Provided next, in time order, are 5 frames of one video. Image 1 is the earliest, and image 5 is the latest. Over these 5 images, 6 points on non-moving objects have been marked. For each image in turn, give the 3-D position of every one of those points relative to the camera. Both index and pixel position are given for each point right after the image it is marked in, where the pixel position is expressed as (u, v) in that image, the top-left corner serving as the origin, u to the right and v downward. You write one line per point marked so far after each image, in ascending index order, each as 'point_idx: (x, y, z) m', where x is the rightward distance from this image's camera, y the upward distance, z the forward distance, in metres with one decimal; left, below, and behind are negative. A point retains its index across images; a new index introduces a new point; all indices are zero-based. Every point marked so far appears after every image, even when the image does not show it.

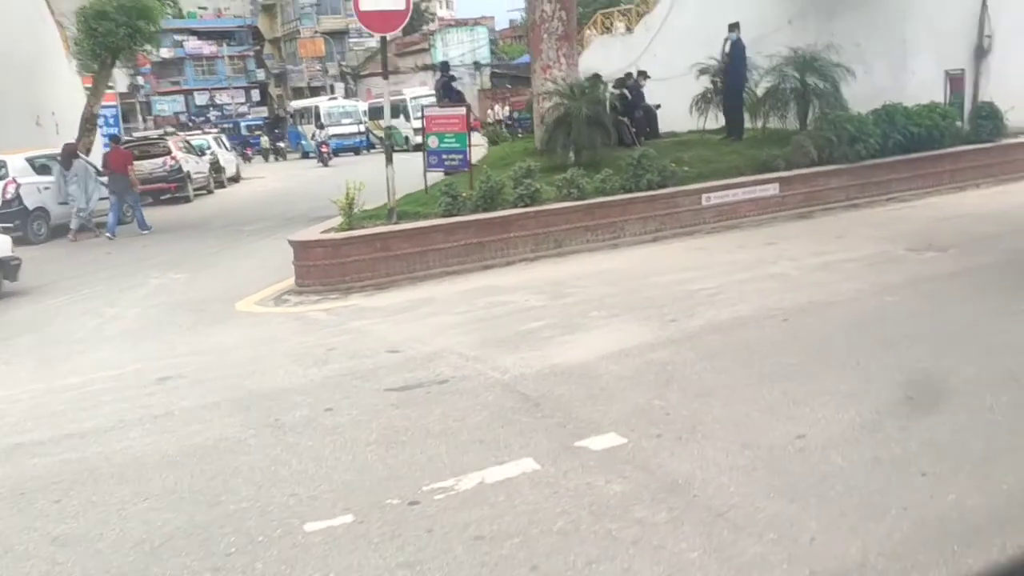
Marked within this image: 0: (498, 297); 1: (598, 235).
0: (-0.2, -0.1, +8.6) m
1: (+1.1, +0.7, +10.9) m
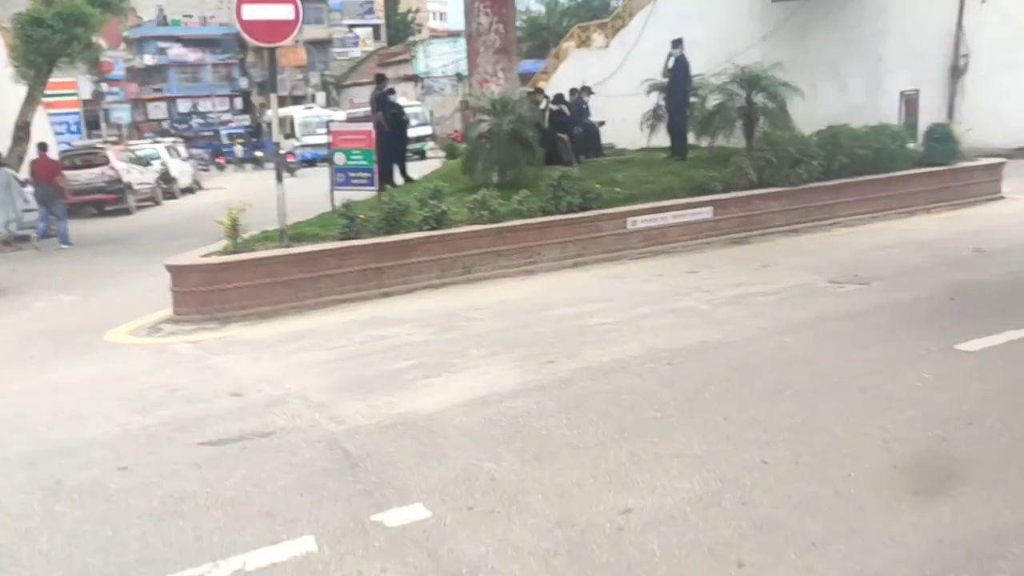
0: (-1.2, -0.4, +8.0) m
1: (0.0, +0.3, +10.3) m
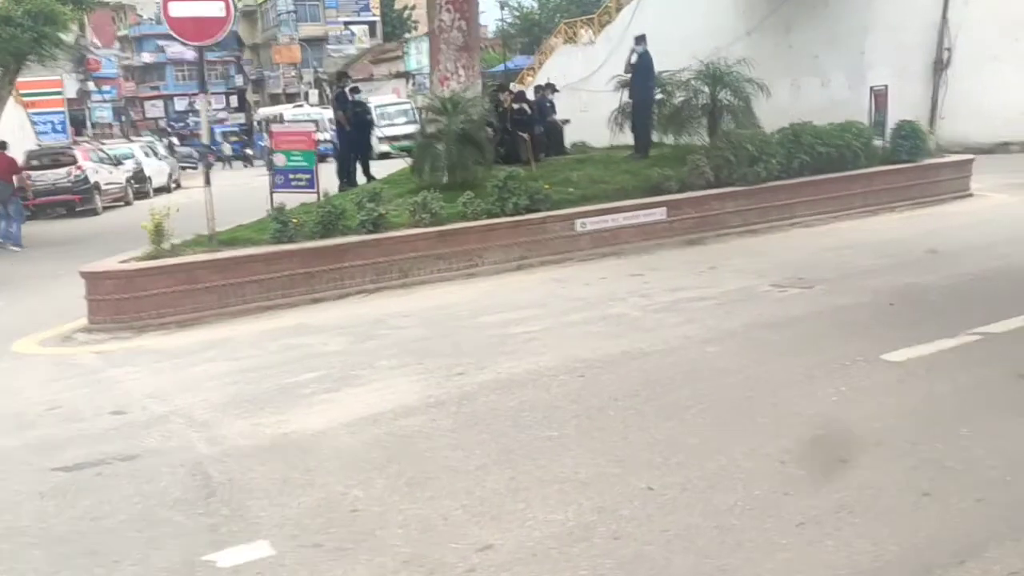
0: (-1.9, -0.5, +7.7) m
1: (-0.7, +0.3, +9.9) m
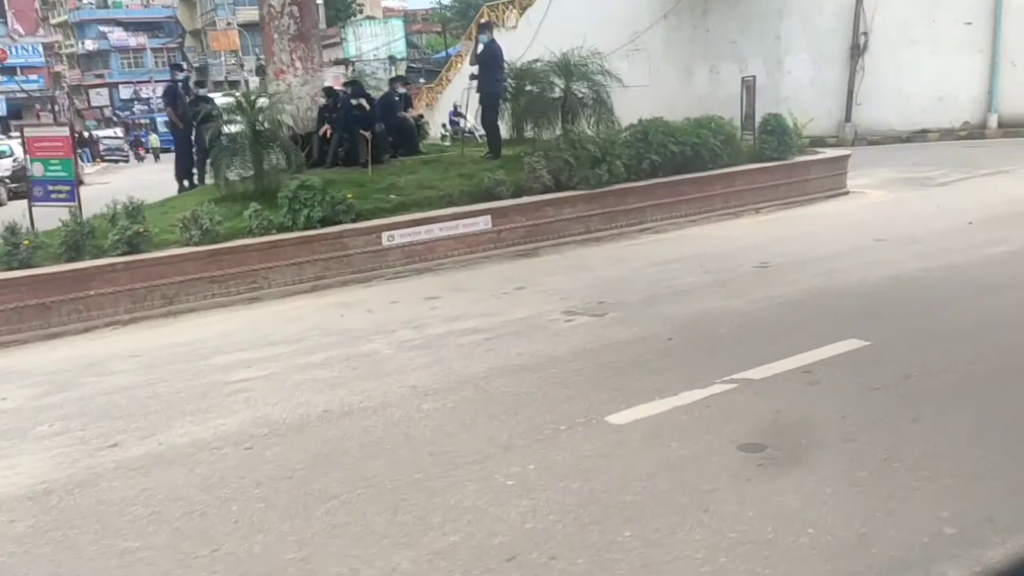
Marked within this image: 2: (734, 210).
0: (-4.1, -0.8, +6.5) m
1: (-3.0, 0.0, +8.8) m
2: (+3.3, +1.2, +12.4) m
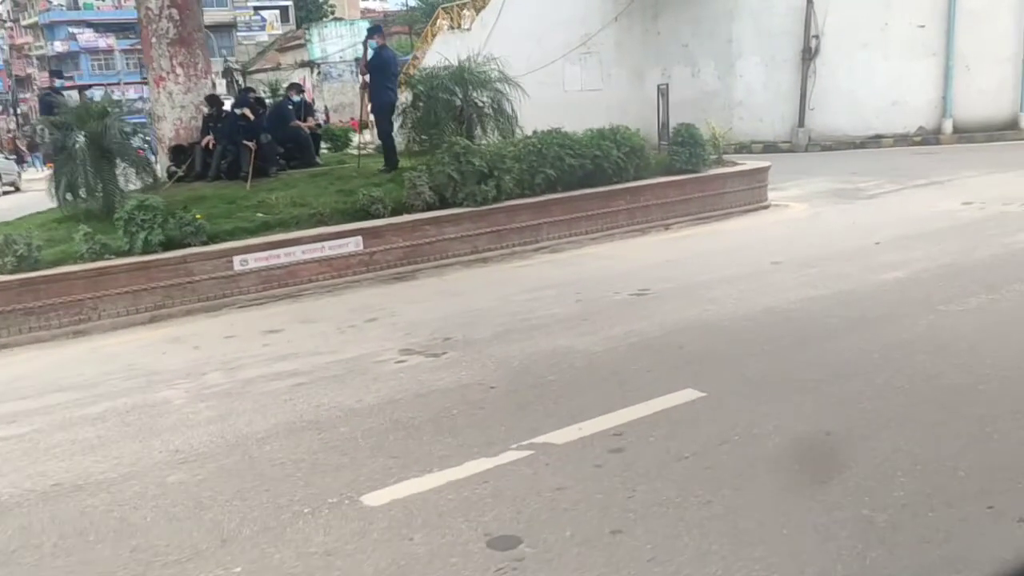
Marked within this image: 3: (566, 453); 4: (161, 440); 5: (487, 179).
0: (-5.5, -1.1, +5.6) m
1: (-4.4, -0.3, +8.0) m
2: (+1.8, +0.9, +11.7) m
3: (+0.3, -0.9, +4.7) m
4: (-2.3, -1.0, +5.4) m
5: (-0.3, +1.4, +10.7) m
